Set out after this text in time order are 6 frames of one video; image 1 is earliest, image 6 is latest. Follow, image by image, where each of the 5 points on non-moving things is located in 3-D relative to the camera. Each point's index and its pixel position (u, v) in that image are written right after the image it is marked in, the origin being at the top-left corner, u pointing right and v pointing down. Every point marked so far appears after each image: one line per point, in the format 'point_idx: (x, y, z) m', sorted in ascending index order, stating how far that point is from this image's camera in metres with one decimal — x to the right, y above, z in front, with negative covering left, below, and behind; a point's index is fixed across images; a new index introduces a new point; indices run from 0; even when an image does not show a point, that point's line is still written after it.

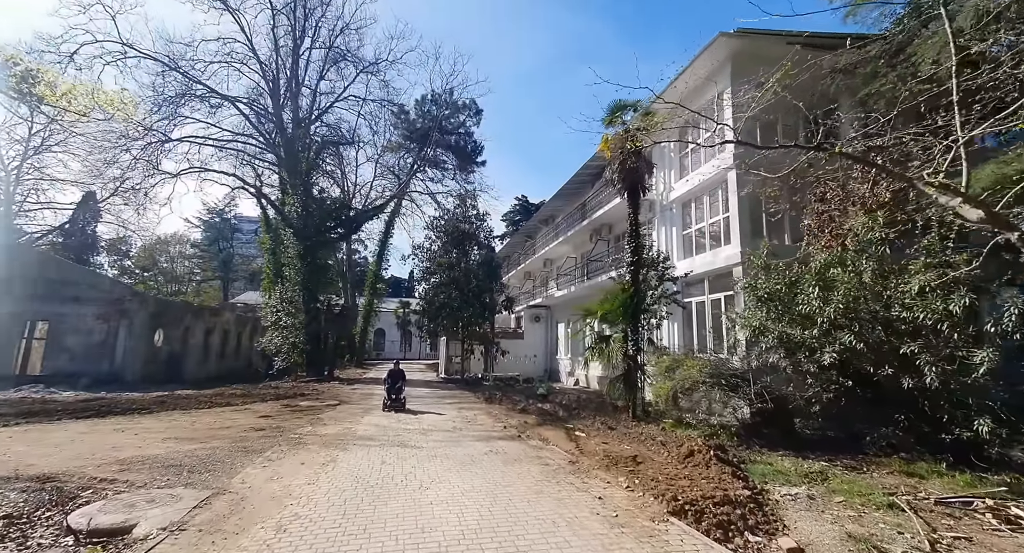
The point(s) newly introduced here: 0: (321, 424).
0: (-4.1, -3.2, +10.9) m
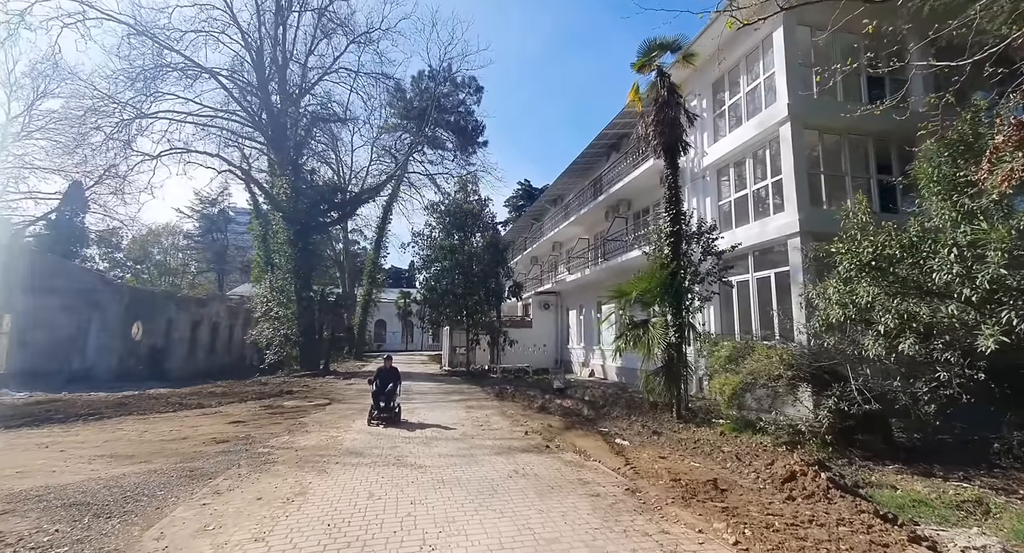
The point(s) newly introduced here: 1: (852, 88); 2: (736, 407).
0: (-3.7, -2.8, +8.9) m
1: (+8.6, +4.7, +12.9) m
2: (+3.7, -2.2, +8.4) m
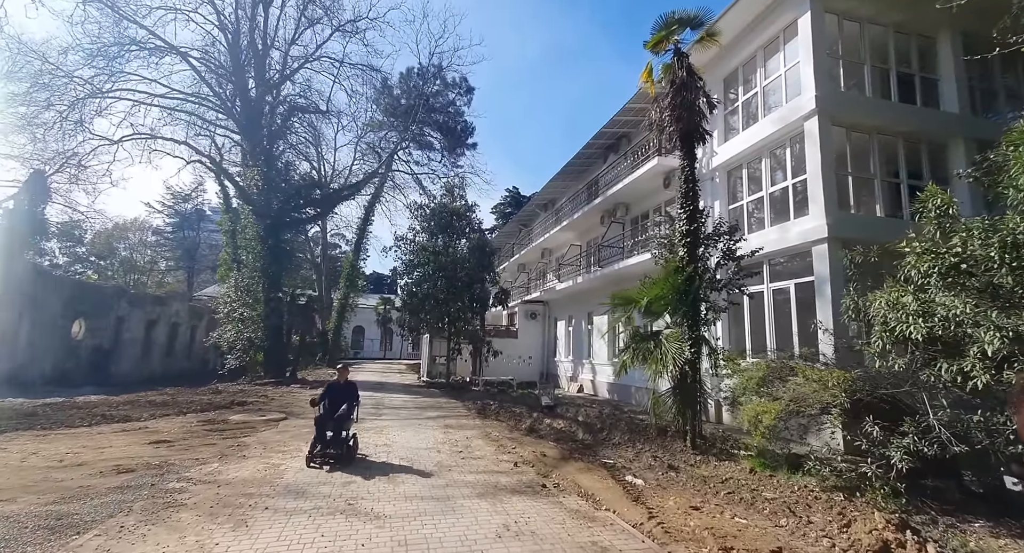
0: (-3.9, -2.6, +7.2) m
1: (+8.5, +4.4, +11.7) m
2: (+3.6, -2.2, +7.0) m
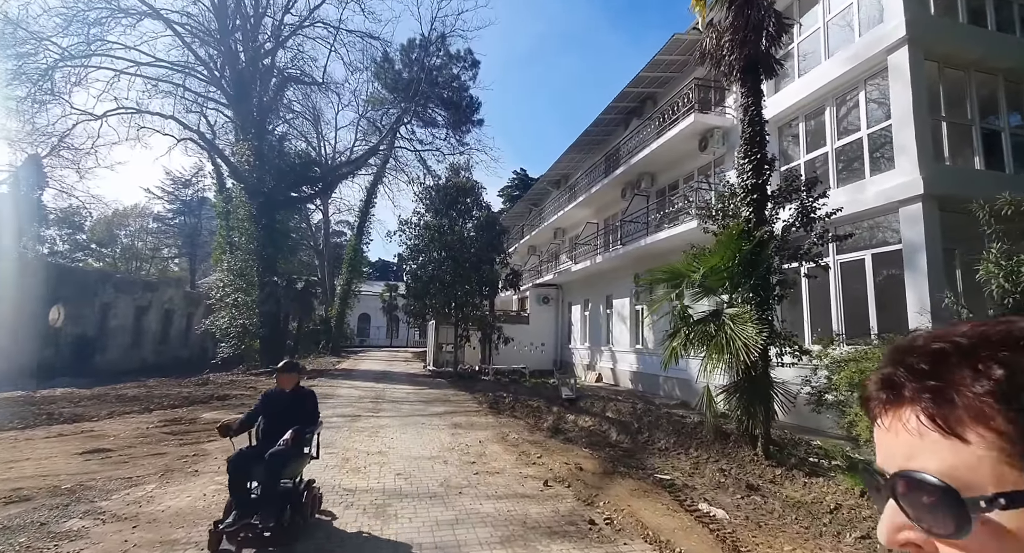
0: (-3.6, -2.2, +5.5) m
1: (+8.8, +5.0, +9.7) m
2: (+3.9, -1.8, +5.2) m
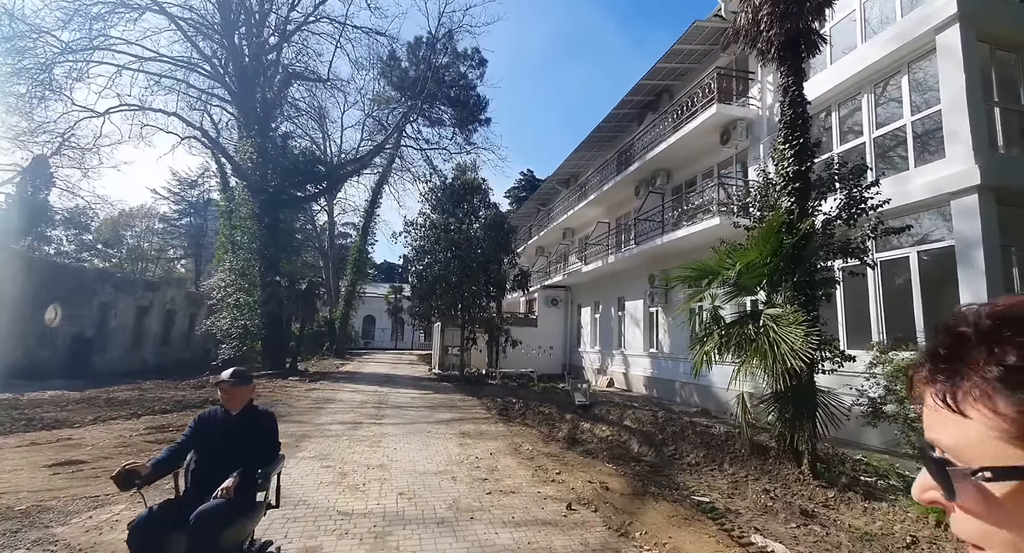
0: (-3.4, -2.1, +4.9) m
1: (+9.1, +5.0, +9.0) m
2: (+4.0, -1.8, +4.5) m
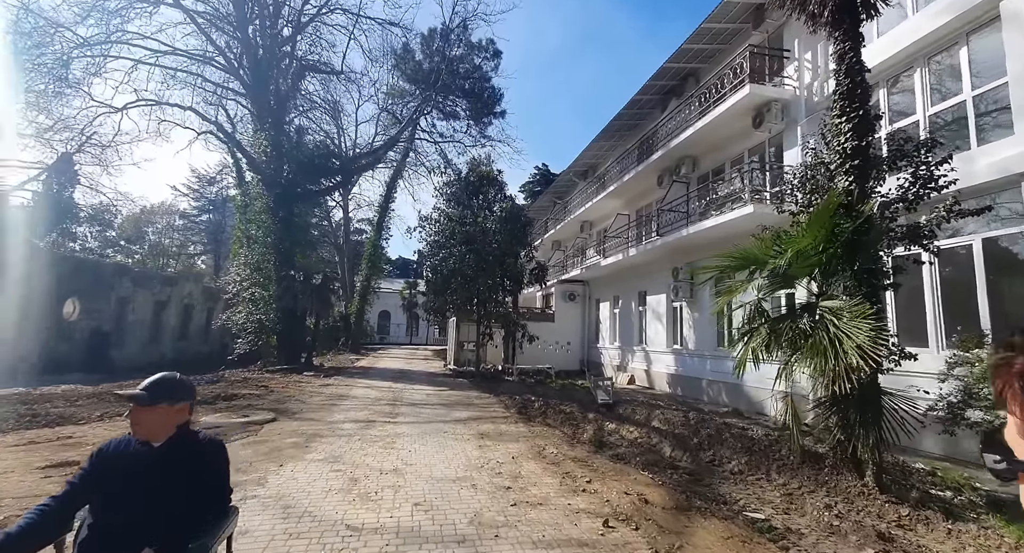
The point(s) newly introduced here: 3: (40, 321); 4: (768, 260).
0: (-3.2, -2.0, +4.4) m
1: (+9.4, +5.1, +8.1) m
2: (+4.3, -1.7, +3.8) m
3: (-16.3, -1.5, +17.5) m
4: (+3.1, +0.2, +6.2) m
